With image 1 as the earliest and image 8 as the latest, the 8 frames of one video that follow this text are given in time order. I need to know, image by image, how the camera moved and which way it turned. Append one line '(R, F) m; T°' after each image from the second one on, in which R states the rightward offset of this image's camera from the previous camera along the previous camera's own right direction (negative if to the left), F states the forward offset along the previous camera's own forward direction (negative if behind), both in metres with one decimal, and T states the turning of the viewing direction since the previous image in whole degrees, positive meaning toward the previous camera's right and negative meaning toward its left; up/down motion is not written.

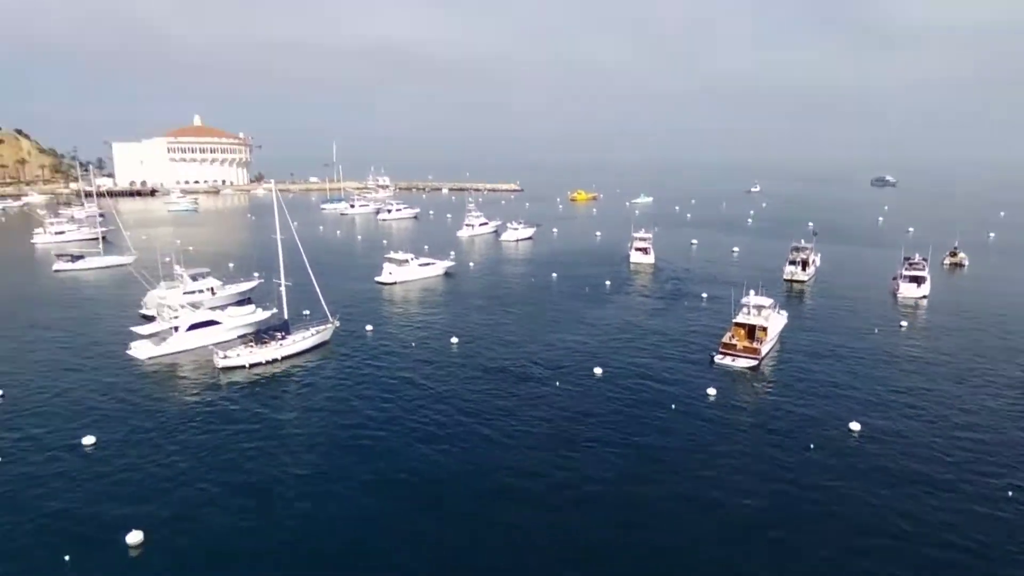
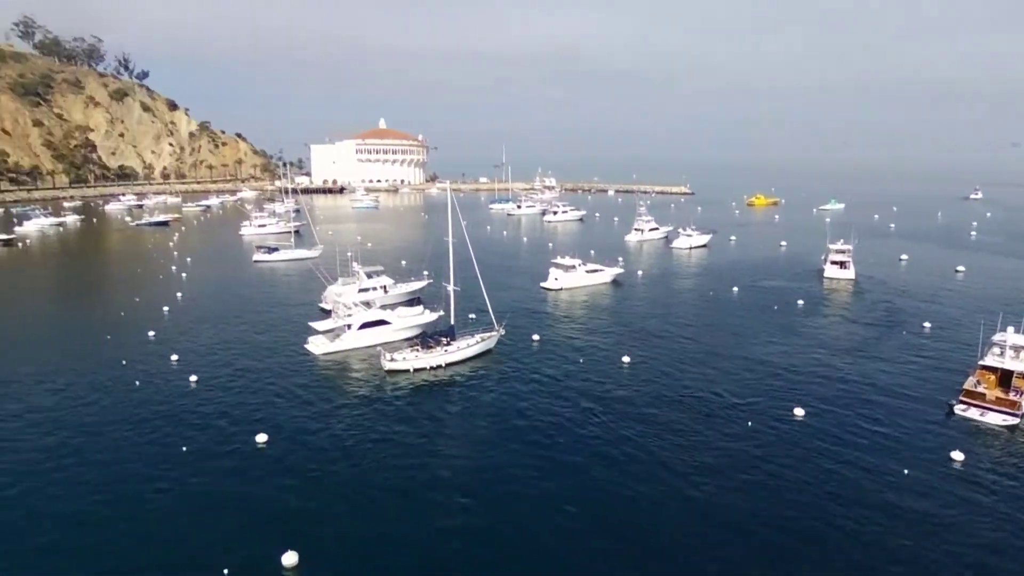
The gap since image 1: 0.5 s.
(-1.3, +3.3) m; -14°
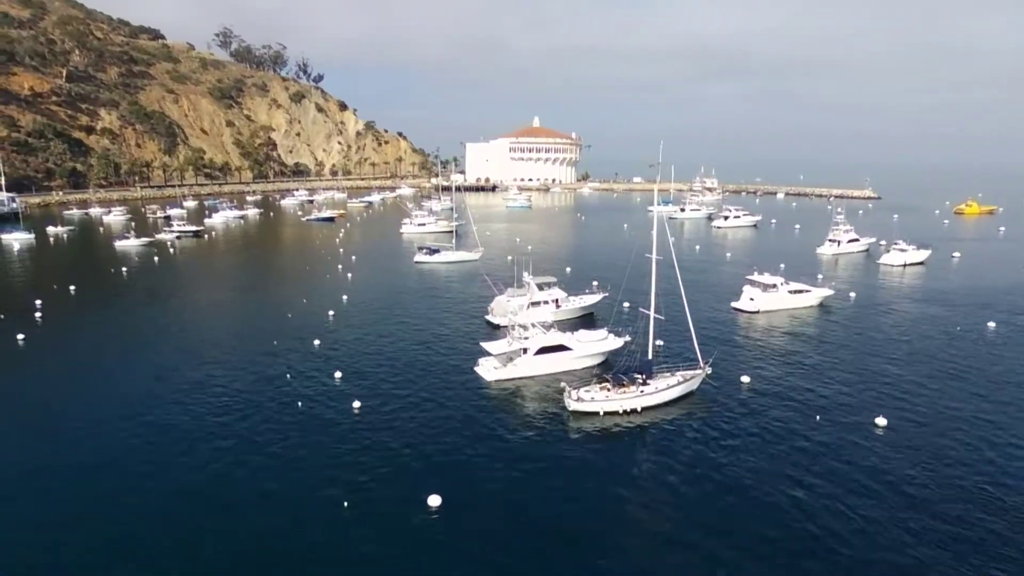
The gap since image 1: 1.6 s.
(-3.8, +6.2) m; -12°
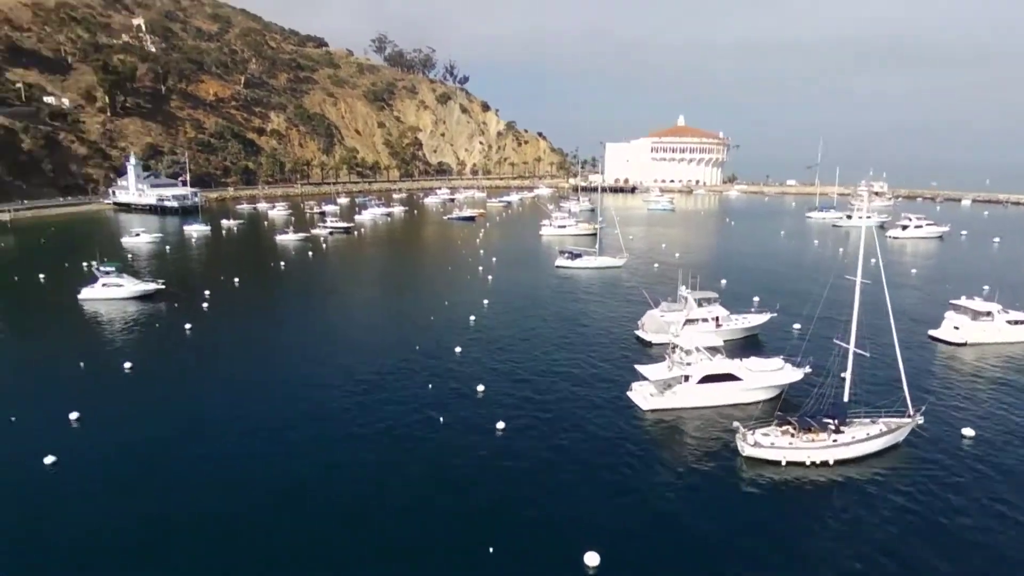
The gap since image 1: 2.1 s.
(-1.6, +3.1) m; -12°
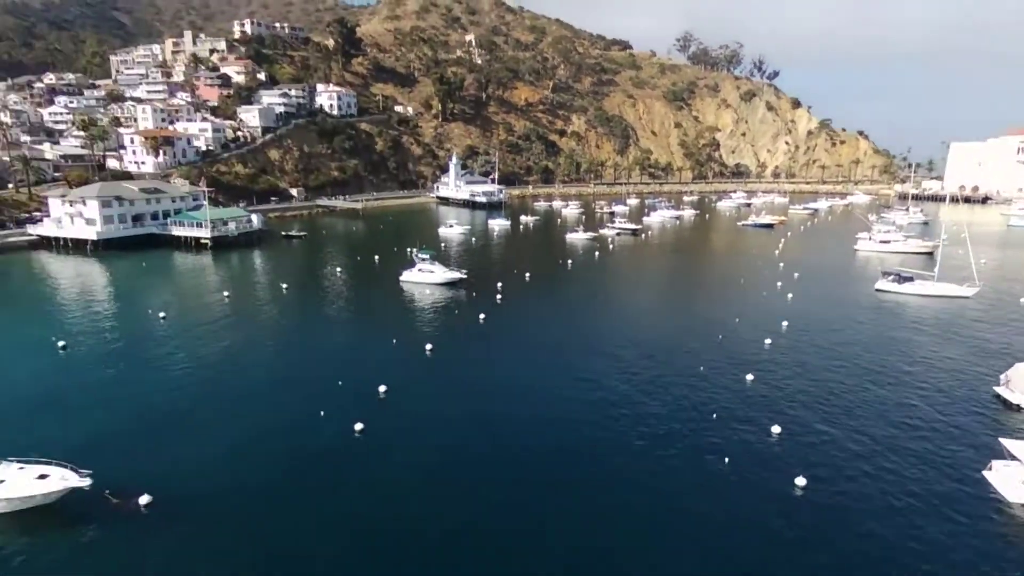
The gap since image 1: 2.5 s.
(-1.0, +2.4) m; -25°
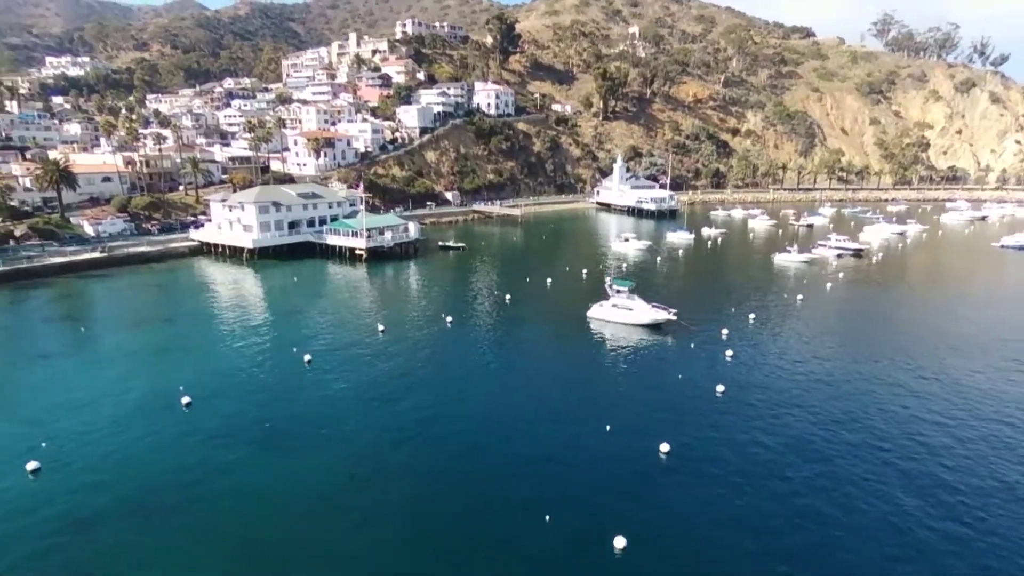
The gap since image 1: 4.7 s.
(-6.5, +13.2) m; -12°
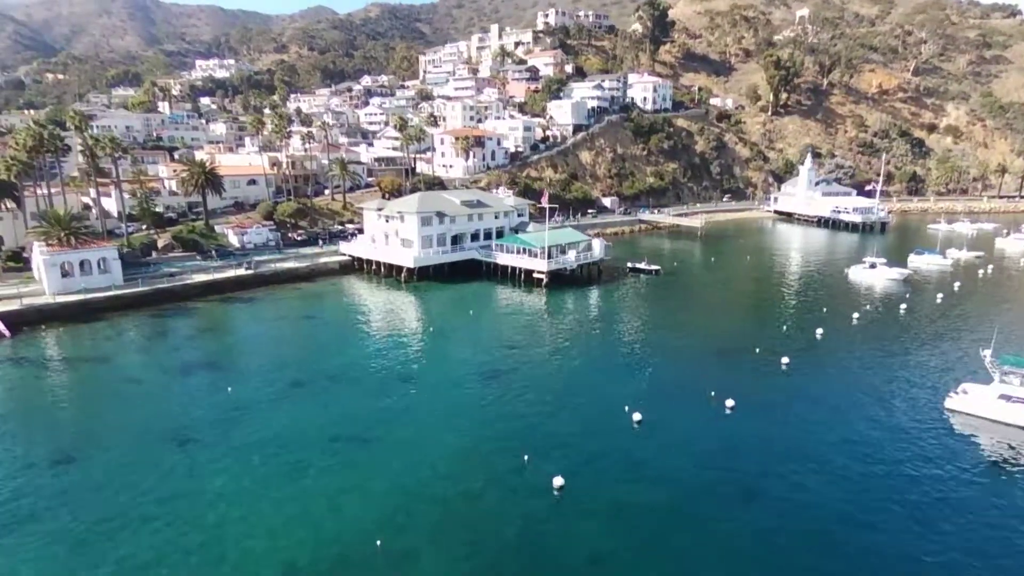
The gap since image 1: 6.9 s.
(-10.7, +14.6) m; -9°
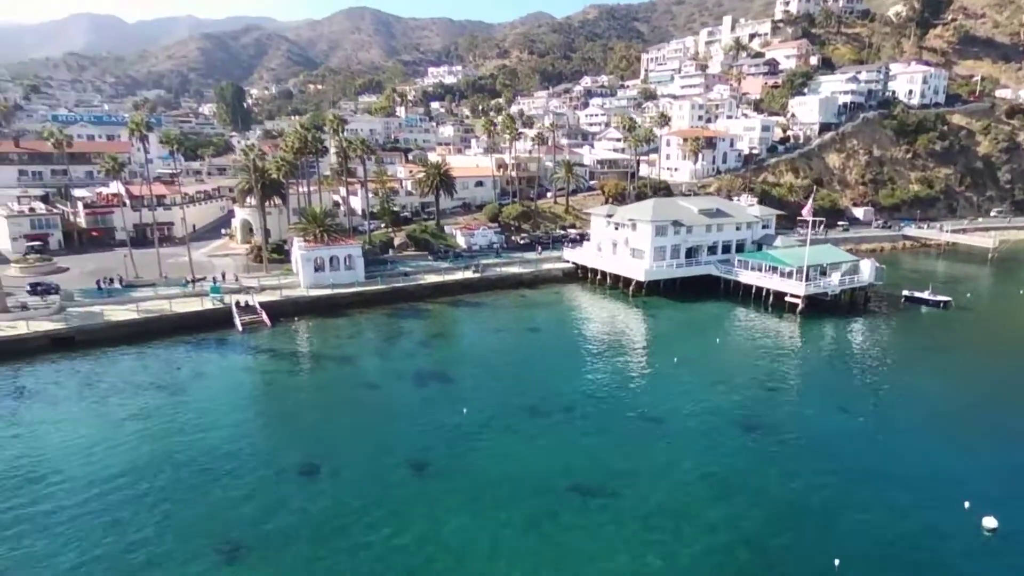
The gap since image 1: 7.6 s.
(-3.8, +4.4) m; -17°
